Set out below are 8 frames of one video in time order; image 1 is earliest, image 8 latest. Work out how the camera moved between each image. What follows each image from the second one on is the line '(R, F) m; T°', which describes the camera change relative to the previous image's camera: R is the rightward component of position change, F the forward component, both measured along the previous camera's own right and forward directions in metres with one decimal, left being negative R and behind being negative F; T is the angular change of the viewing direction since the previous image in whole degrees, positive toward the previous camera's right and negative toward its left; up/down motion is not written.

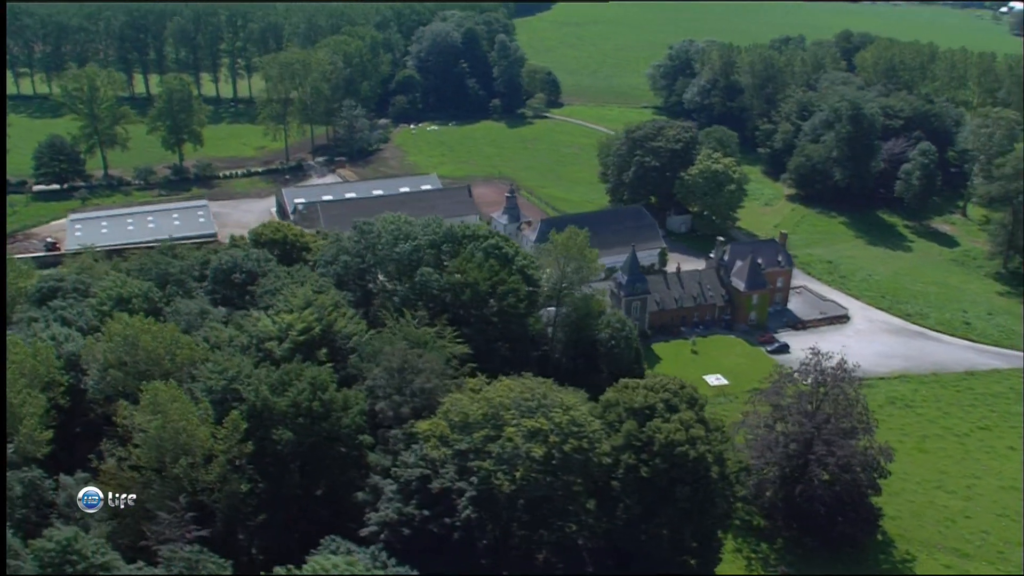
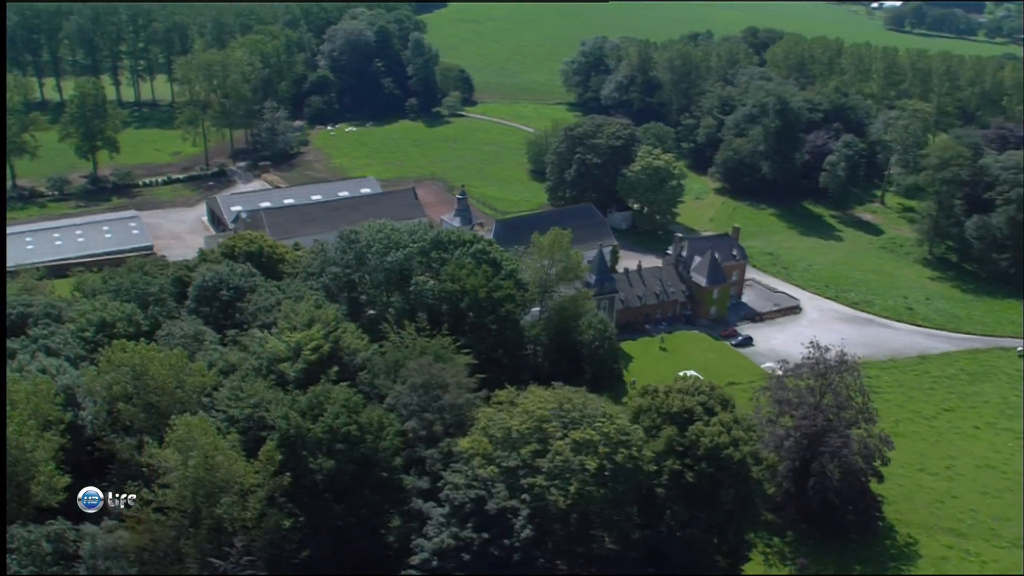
(-5.0, +1.3) m; +7°
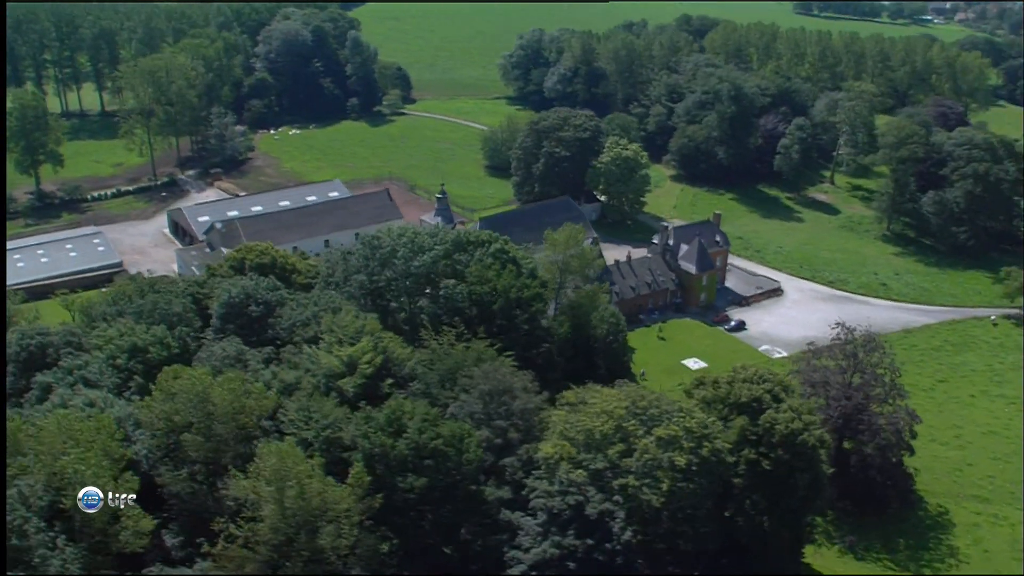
(-5.1, +1.0) m; +6°
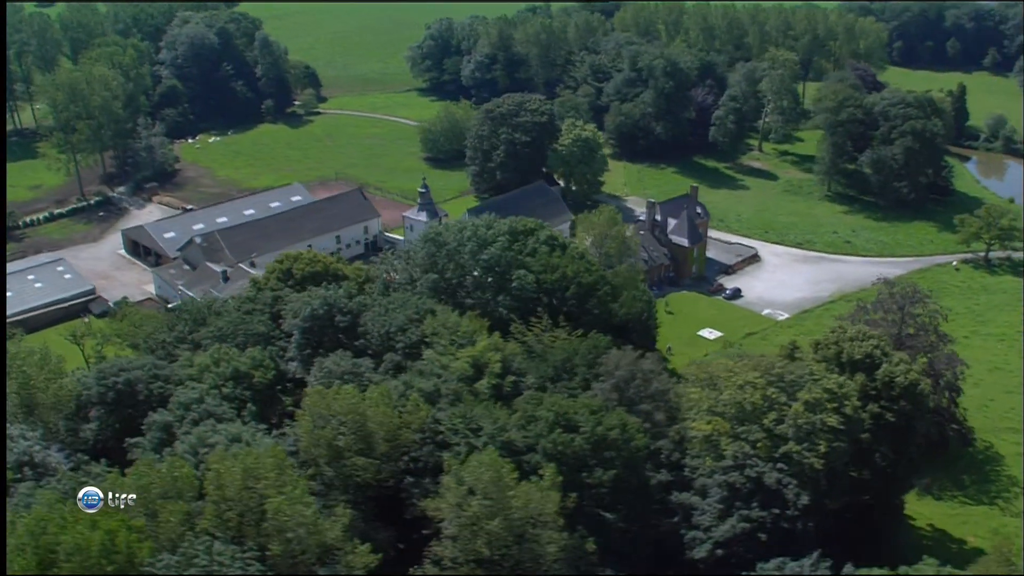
(-8.5, +1.4) m; +9°
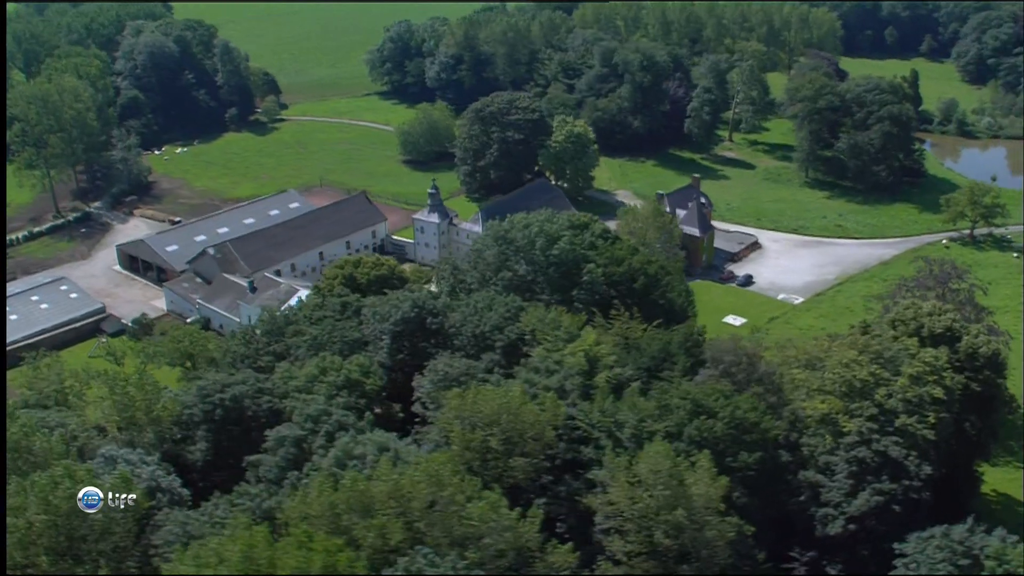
(-5.9, +0.5) m; +5°
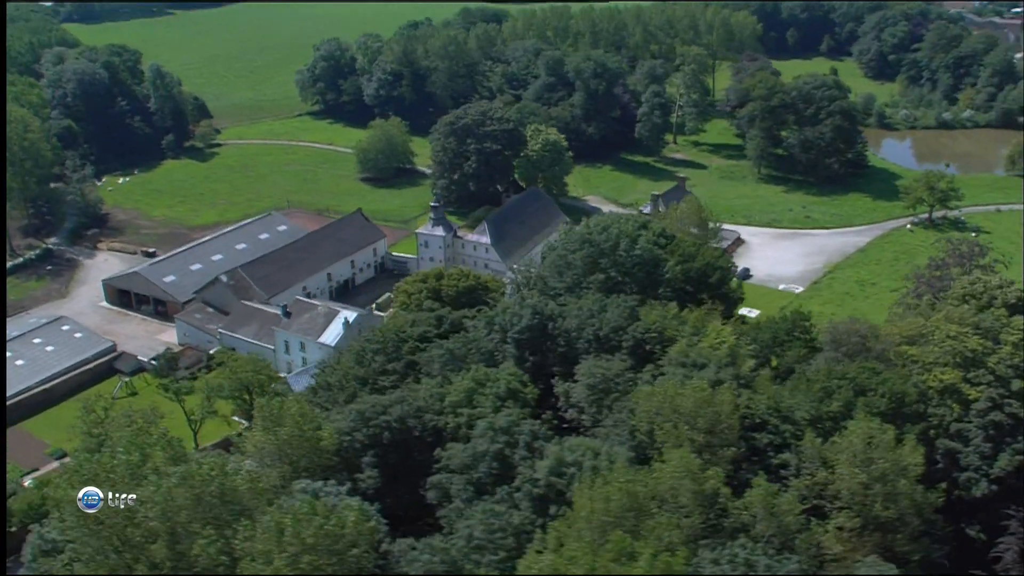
(-8.3, +0.7) m; +8°
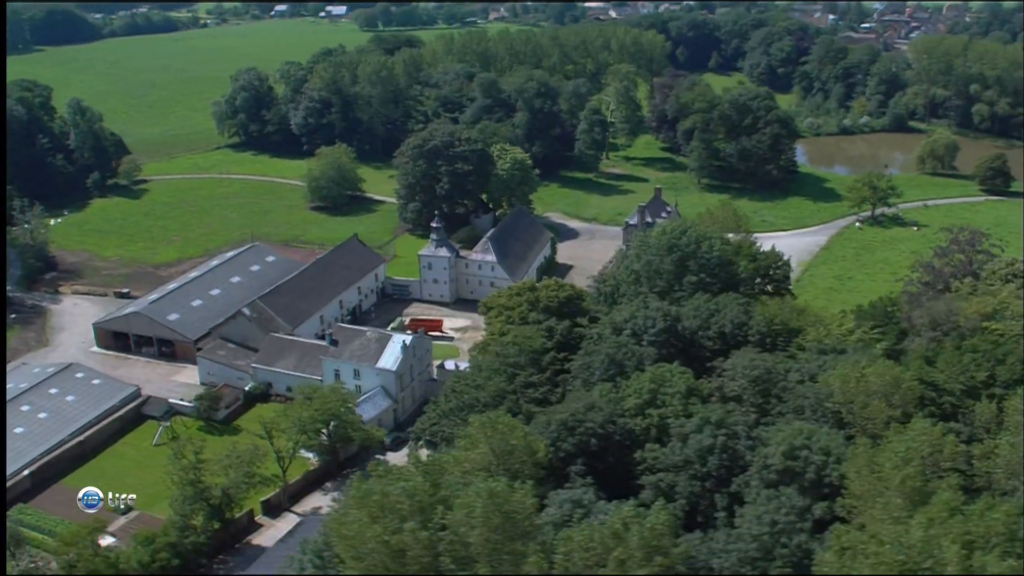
(-9.5, +0.6) m; +9°
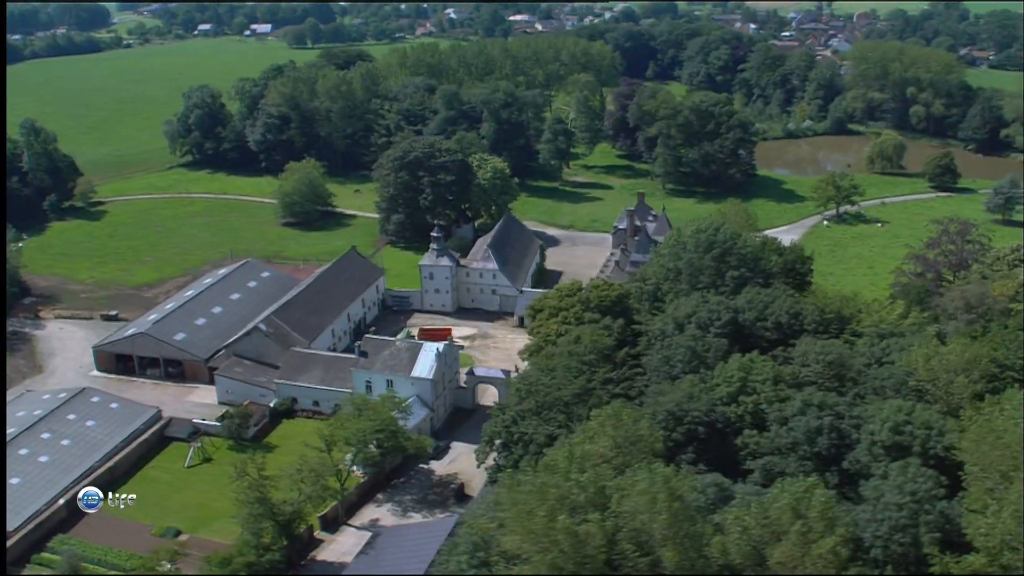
(-5.3, -0.1) m; +5°
